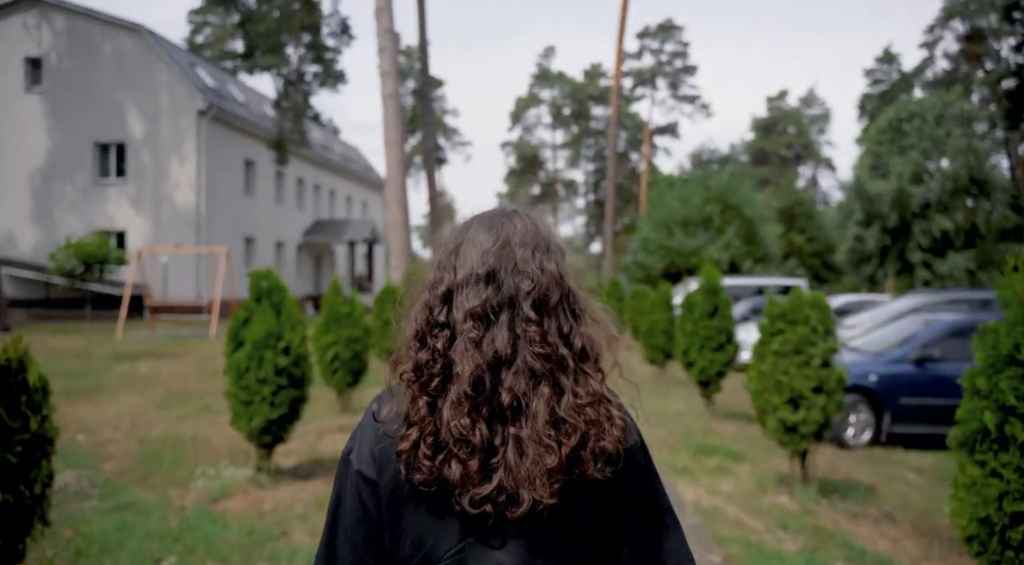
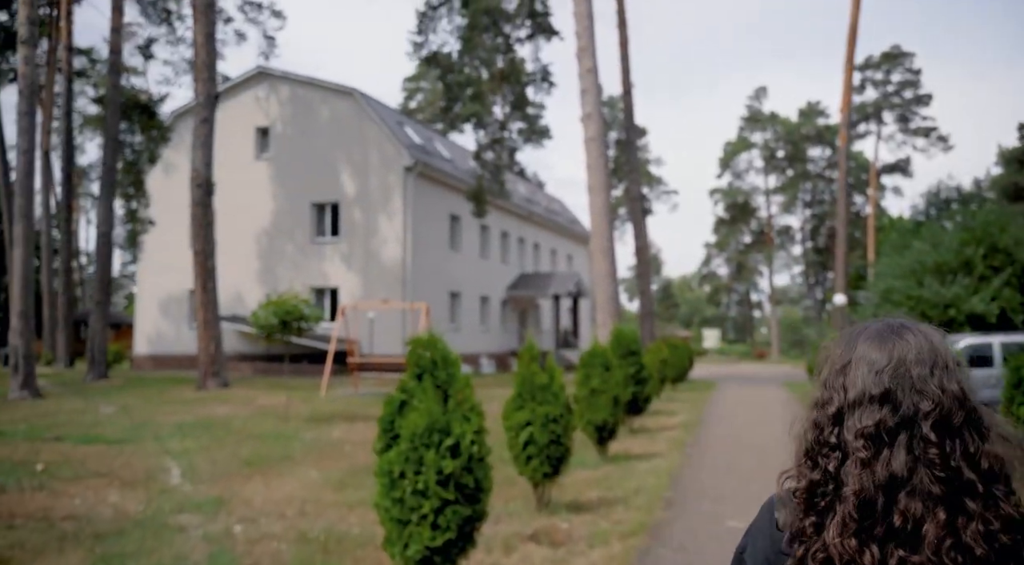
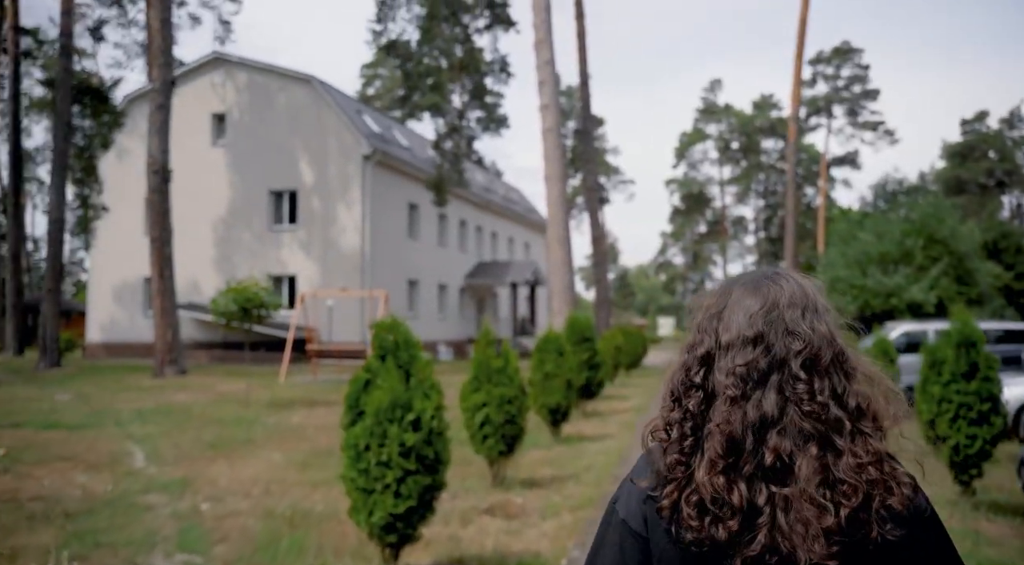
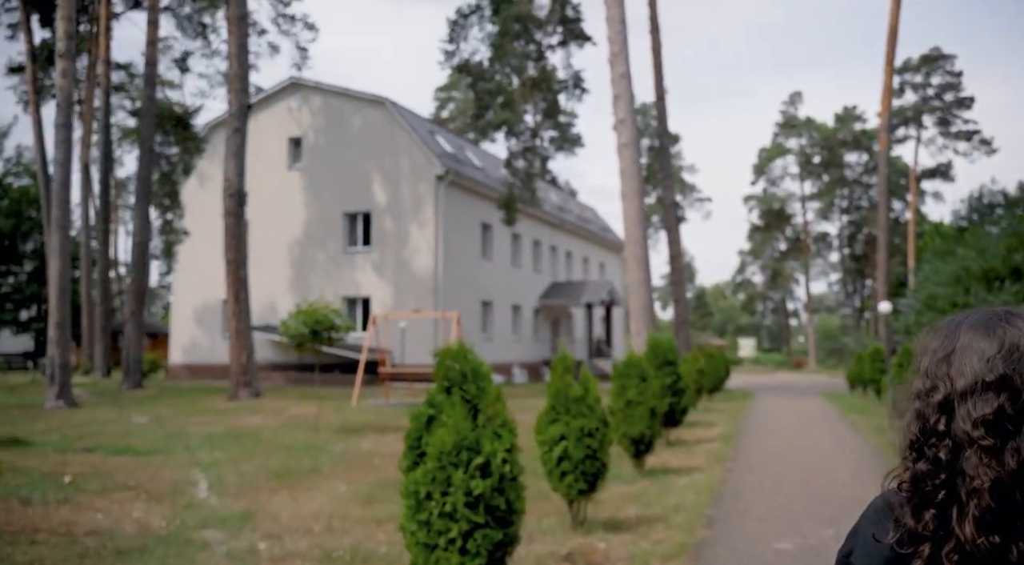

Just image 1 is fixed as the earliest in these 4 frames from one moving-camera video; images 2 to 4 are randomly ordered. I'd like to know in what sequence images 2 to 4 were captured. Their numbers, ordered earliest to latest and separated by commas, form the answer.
3, 2, 4
